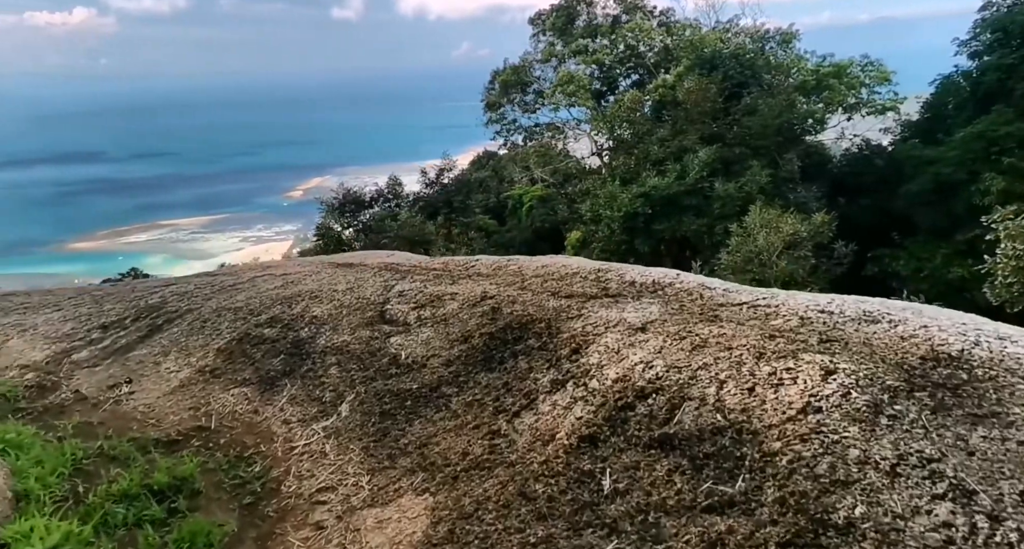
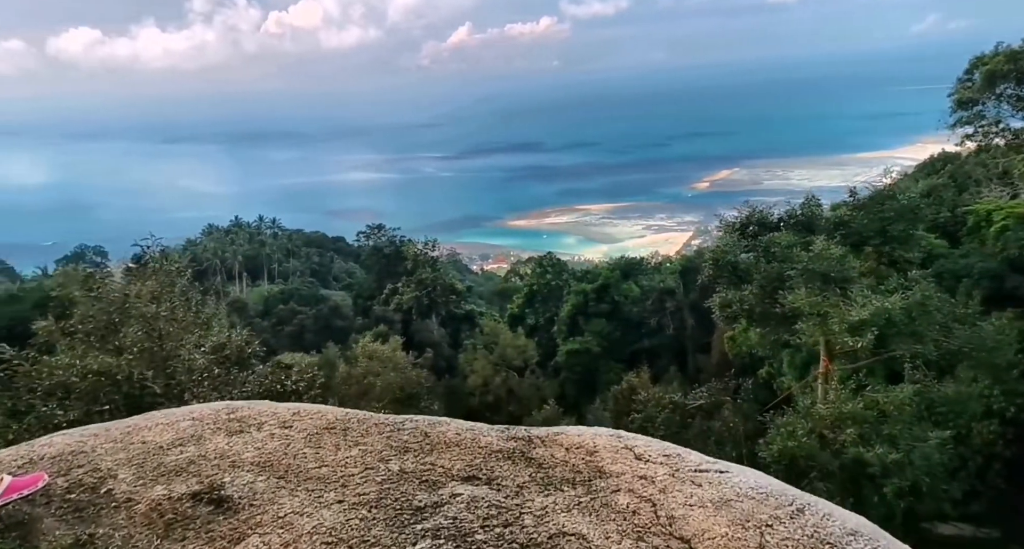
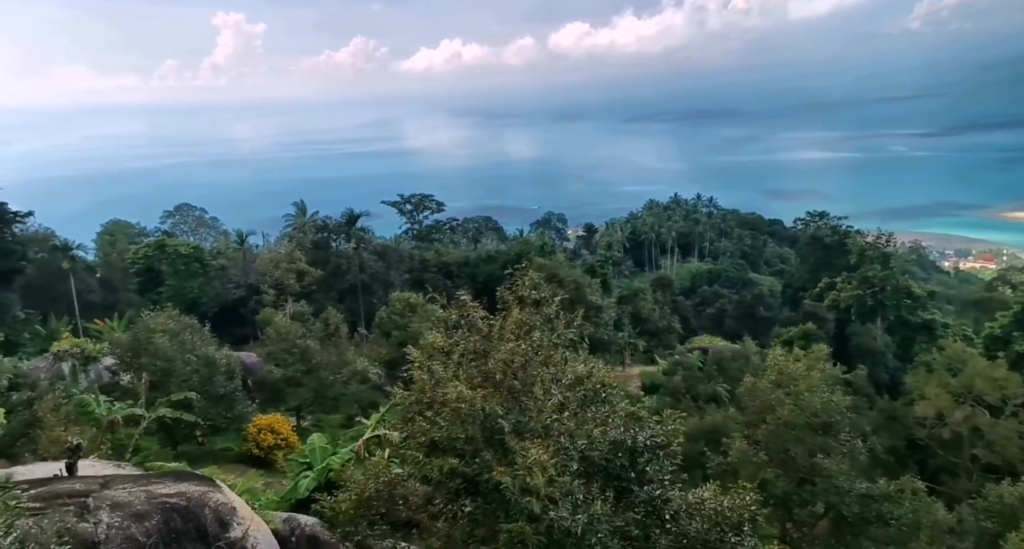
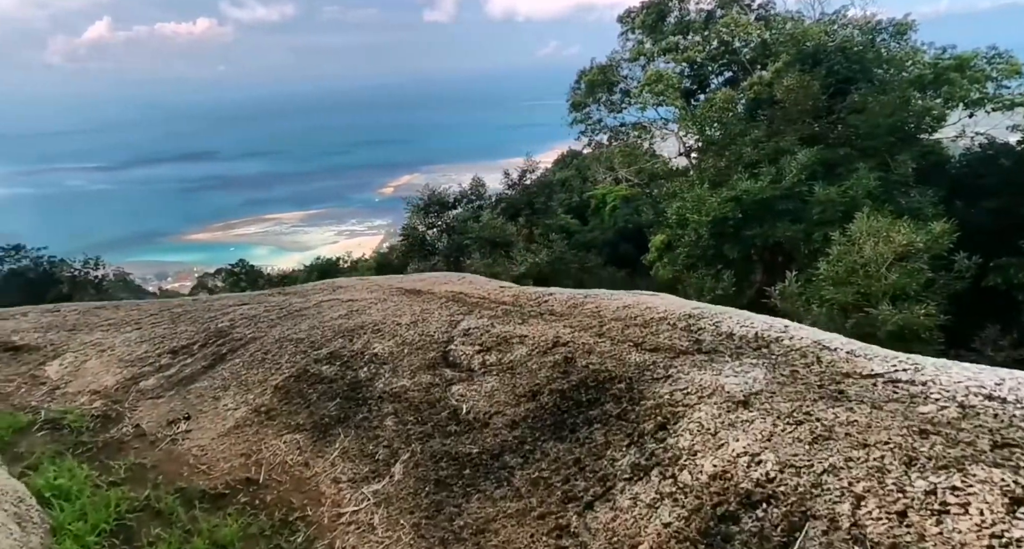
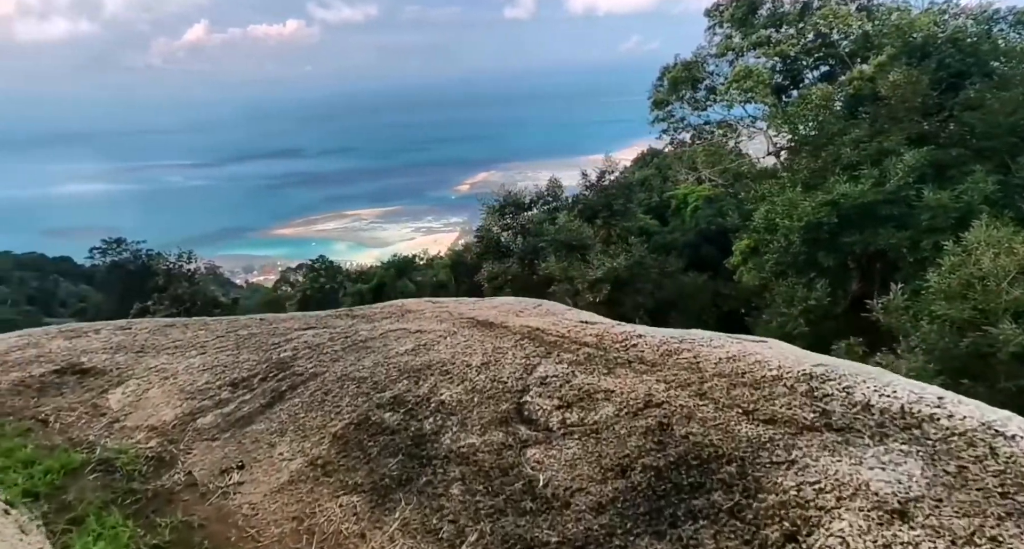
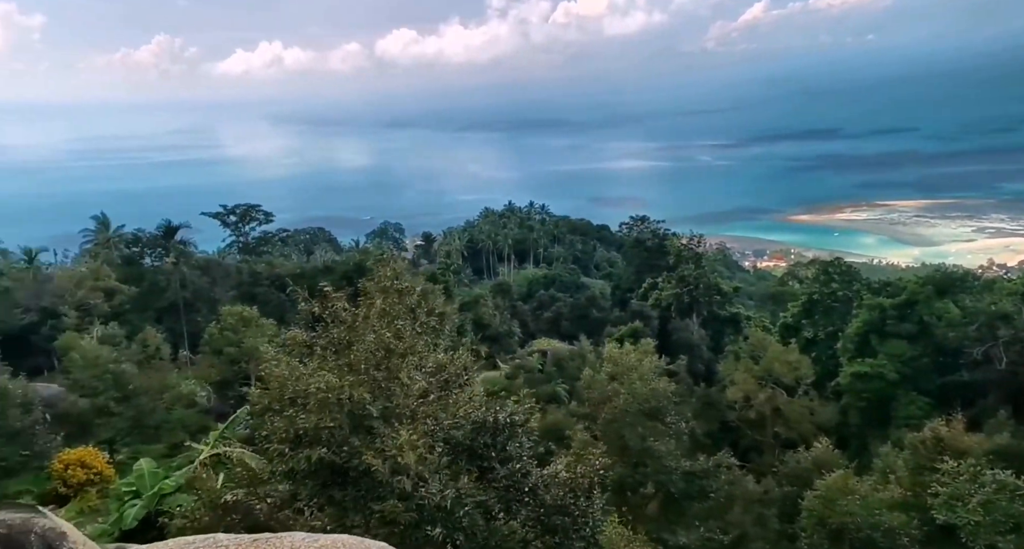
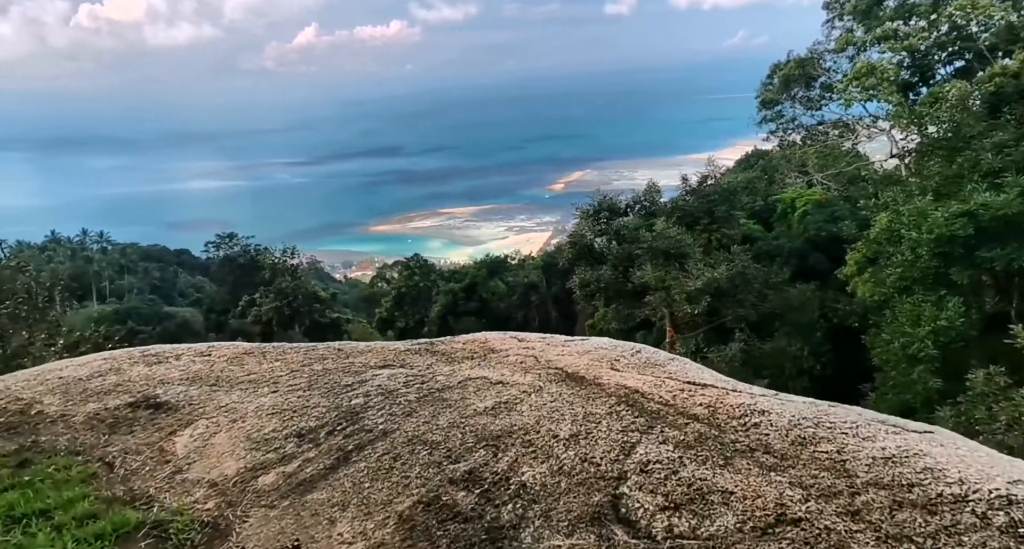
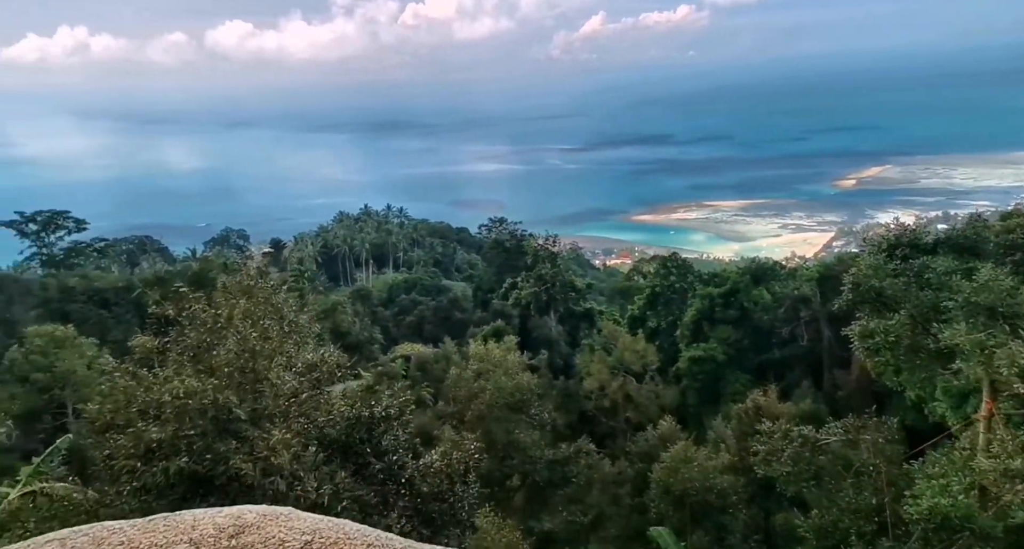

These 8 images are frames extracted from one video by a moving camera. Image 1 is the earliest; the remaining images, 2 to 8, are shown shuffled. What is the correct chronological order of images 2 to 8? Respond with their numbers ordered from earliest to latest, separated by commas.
4, 5, 7, 2, 8, 6, 3
